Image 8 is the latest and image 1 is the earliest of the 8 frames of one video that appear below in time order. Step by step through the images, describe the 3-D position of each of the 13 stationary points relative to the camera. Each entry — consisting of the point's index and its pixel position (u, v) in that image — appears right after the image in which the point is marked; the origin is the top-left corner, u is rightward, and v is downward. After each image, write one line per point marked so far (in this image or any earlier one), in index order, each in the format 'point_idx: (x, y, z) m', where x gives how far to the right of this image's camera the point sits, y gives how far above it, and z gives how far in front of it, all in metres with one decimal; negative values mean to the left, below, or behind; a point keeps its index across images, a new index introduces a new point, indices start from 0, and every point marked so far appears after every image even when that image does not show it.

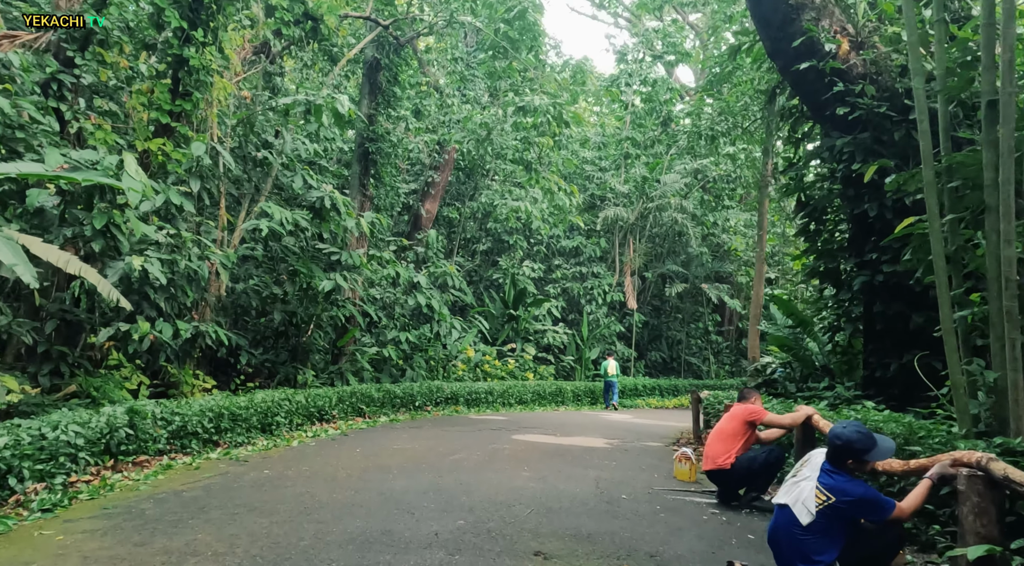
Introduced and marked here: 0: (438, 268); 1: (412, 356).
0: (-1.6, +0.3, +16.6) m
1: (-2.2, -1.6, +16.5) m
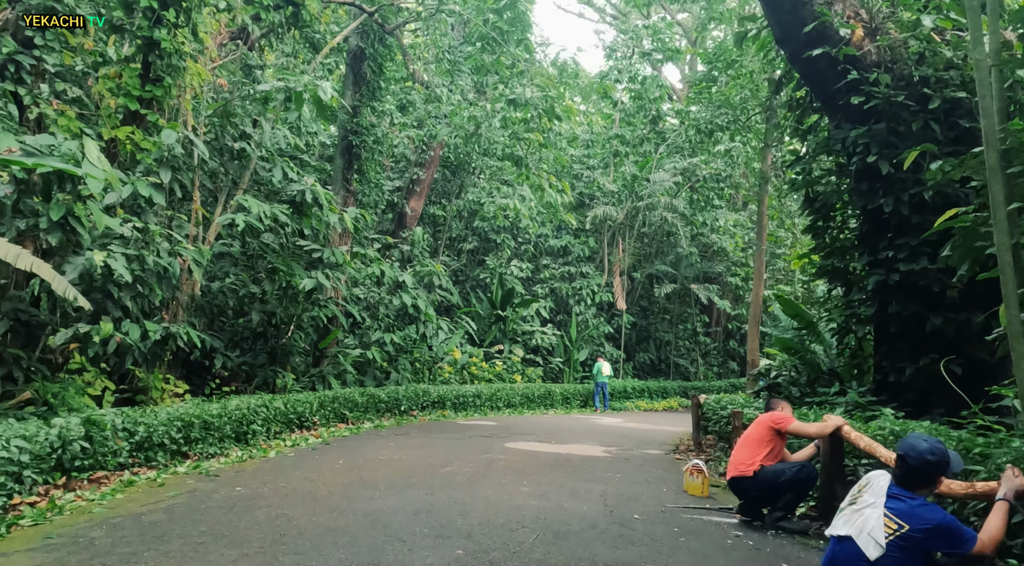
0: (-1.8, +0.3, +16.0) m
1: (-2.4, -1.6, +15.9) m
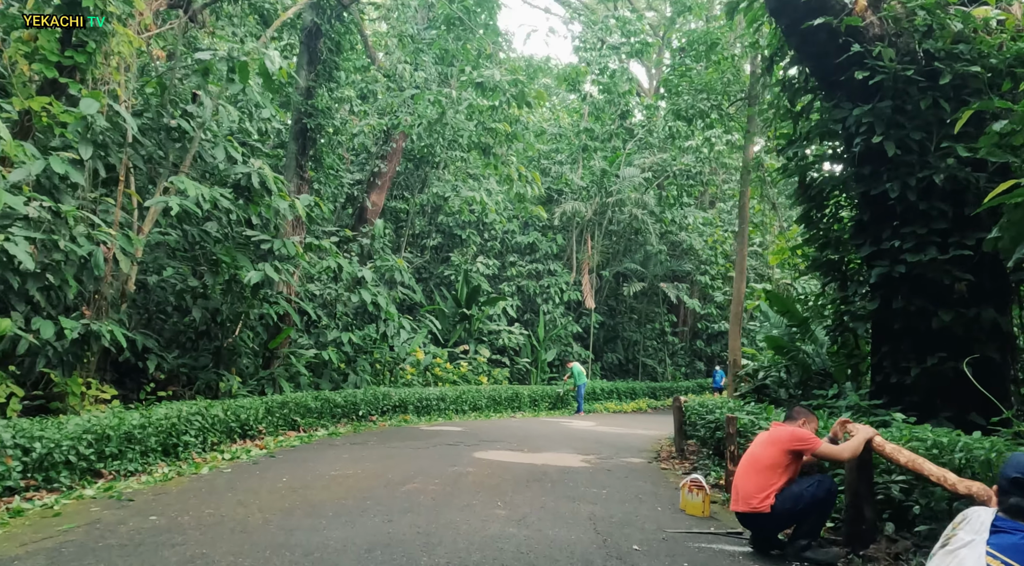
0: (-2.5, +0.4, +15.0) m
1: (-3.0, -1.5, +15.0) m
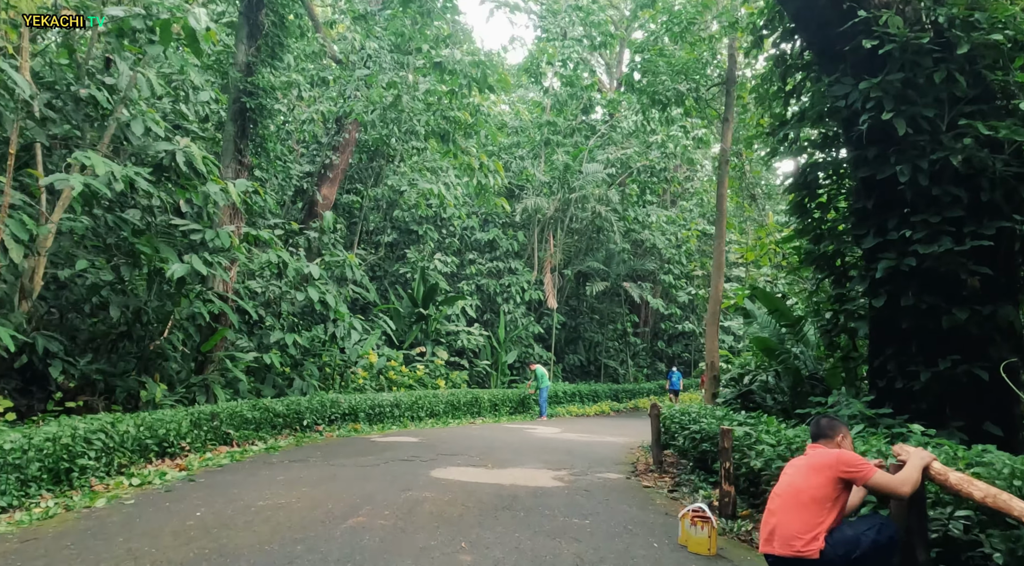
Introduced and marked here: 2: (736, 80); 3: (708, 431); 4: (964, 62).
0: (-3.2, +0.5, +13.9) m
1: (-3.8, -1.4, +13.8) m
2: (+3.3, +3.0, +11.4) m
3: (+1.9, -1.5, +7.7) m
4: (+3.8, +1.9, +6.5) m
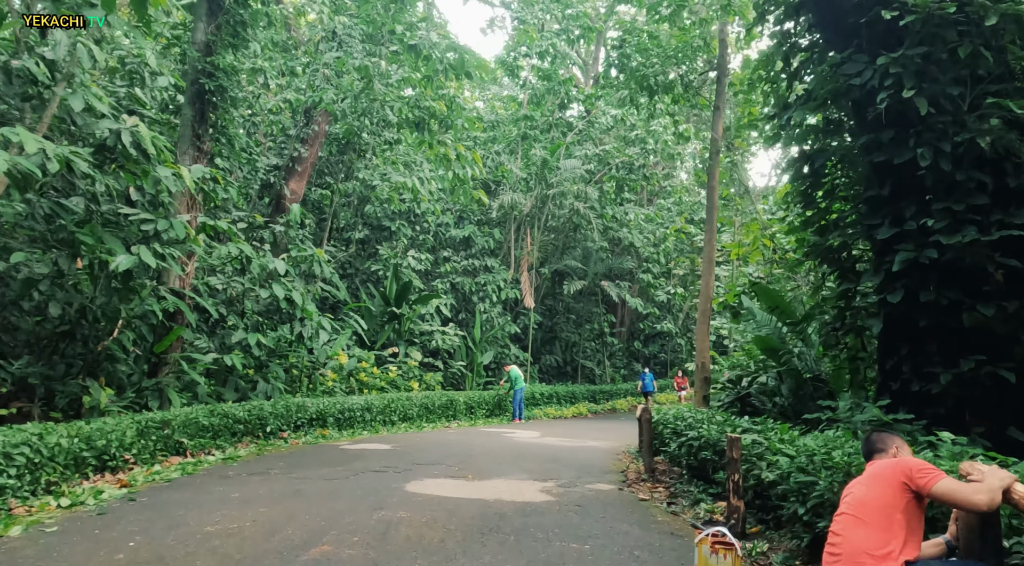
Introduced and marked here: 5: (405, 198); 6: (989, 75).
0: (-3.6, +0.5, +13.1) m
1: (-4.1, -1.4, +13.0) m
2: (+3.0, +3.1, +10.9) m
3: (+1.8, -1.4, +7.1) m
4: (+3.7, +1.9, +6.0) m
5: (-2.7, +2.1, +19.3) m
6: (+3.7, +1.6, +6.0) m
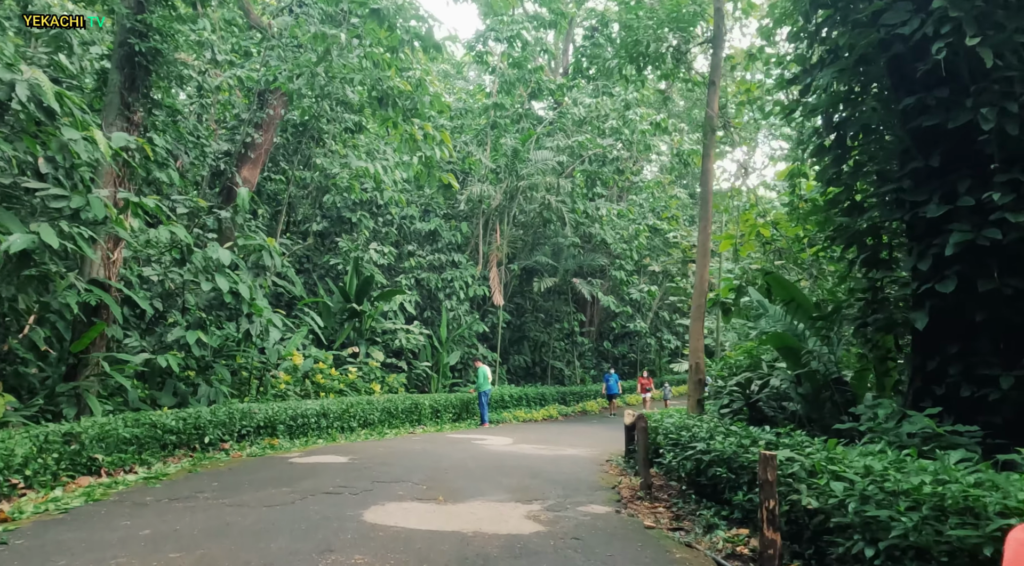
0: (-4.0, +0.7, +11.8) m
1: (-4.6, -1.3, +11.6) m
2: (+2.7, +3.2, +9.9) m
3: (+1.6, -1.3, +6.0) m
4: (+3.6, +2.0, +5.0) m
5: (-3.4, +2.3, +18.1) m
6: (+3.6, +1.7, +5.1) m
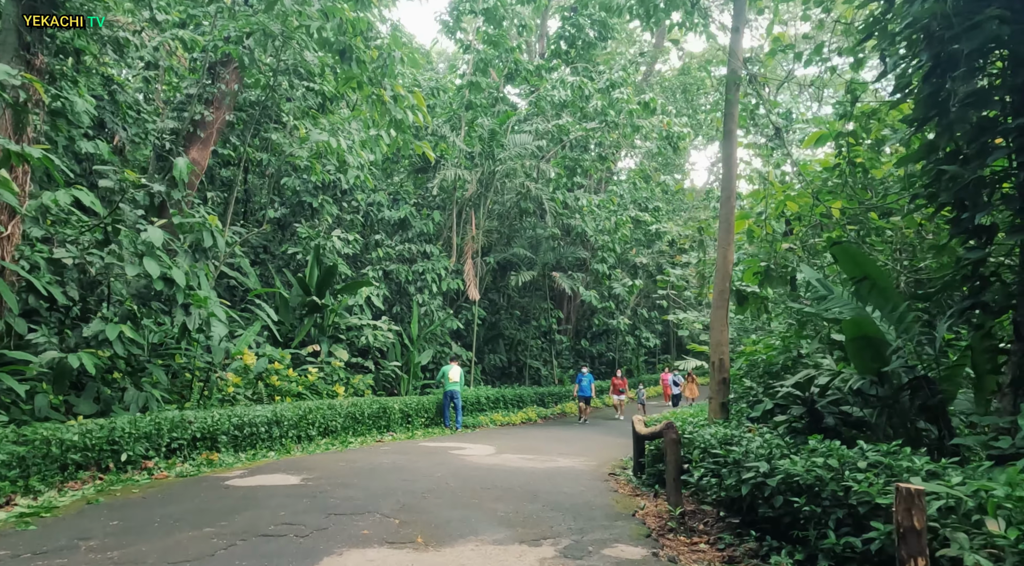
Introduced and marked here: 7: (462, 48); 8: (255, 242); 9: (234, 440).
0: (-4.2, +0.8, +10.0) m
1: (-4.8, -1.1, +9.9) m
2: (+2.6, +3.4, +8.4) m
3: (+1.7, -1.1, +4.5) m
4: (+3.7, +2.2, +3.6) m
5: (-3.9, +2.4, +16.3) m
6: (+3.7, +1.9, +3.6) m
7: (-1.2, +6.0, +19.6) m
8: (-5.7, +0.9, +17.2) m
9: (-3.3, -1.9, +9.2) m
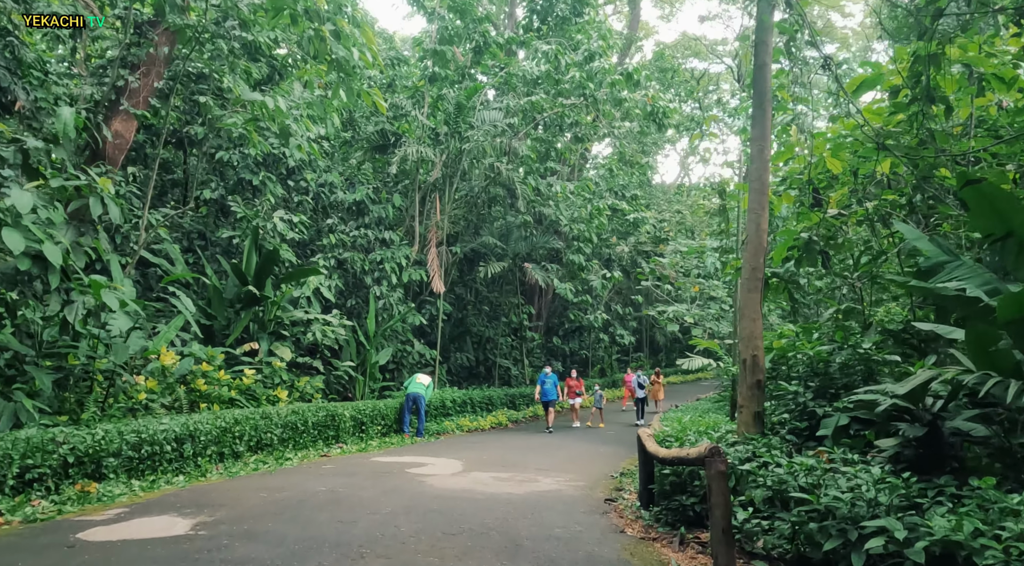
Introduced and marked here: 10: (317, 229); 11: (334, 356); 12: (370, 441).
0: (-4.5, +1.0, +7.9) m
1: (-5.1, -0.9, +7.8) m
2: (+2.3, +3.6, +6.6) m
3: (+1.6, -0.9, +2.7) m
4: (+3.7, +2.4, +1.9) m
5: (-4.5, +2.7, +14.3) m
6: (+3.7, +2.1, +1.9) m
7: (-1.9, +6.2, +17.6) m
8: (-6.3, +1.2, +15.0) m
9: (-3.6, -1.7, +7.2) m
10: (-4.3, +1.2, +17.1) m
11: (-3.7, -1.5, +16.1) m
12: (-2.3, -2.6, +12.6) m
